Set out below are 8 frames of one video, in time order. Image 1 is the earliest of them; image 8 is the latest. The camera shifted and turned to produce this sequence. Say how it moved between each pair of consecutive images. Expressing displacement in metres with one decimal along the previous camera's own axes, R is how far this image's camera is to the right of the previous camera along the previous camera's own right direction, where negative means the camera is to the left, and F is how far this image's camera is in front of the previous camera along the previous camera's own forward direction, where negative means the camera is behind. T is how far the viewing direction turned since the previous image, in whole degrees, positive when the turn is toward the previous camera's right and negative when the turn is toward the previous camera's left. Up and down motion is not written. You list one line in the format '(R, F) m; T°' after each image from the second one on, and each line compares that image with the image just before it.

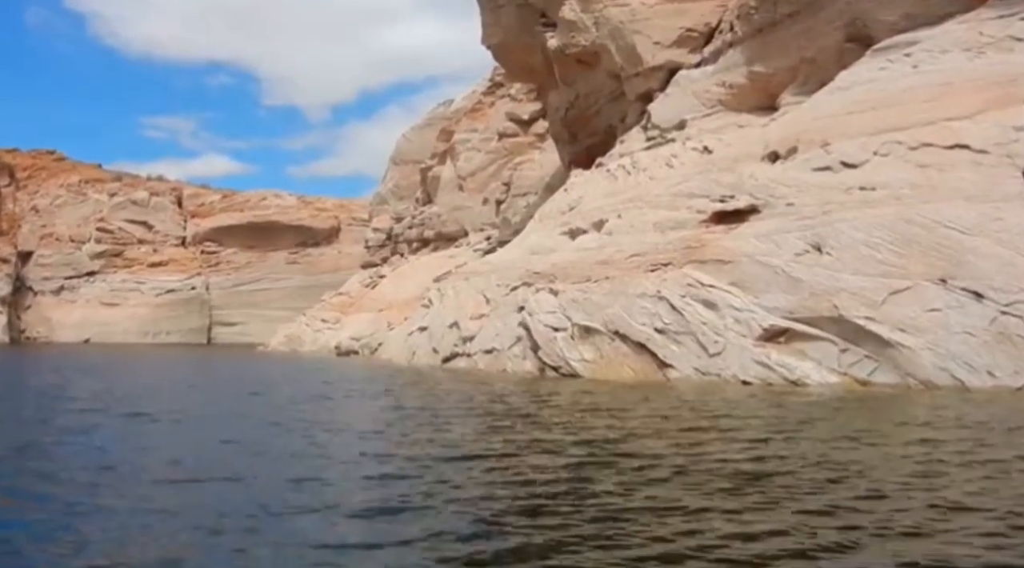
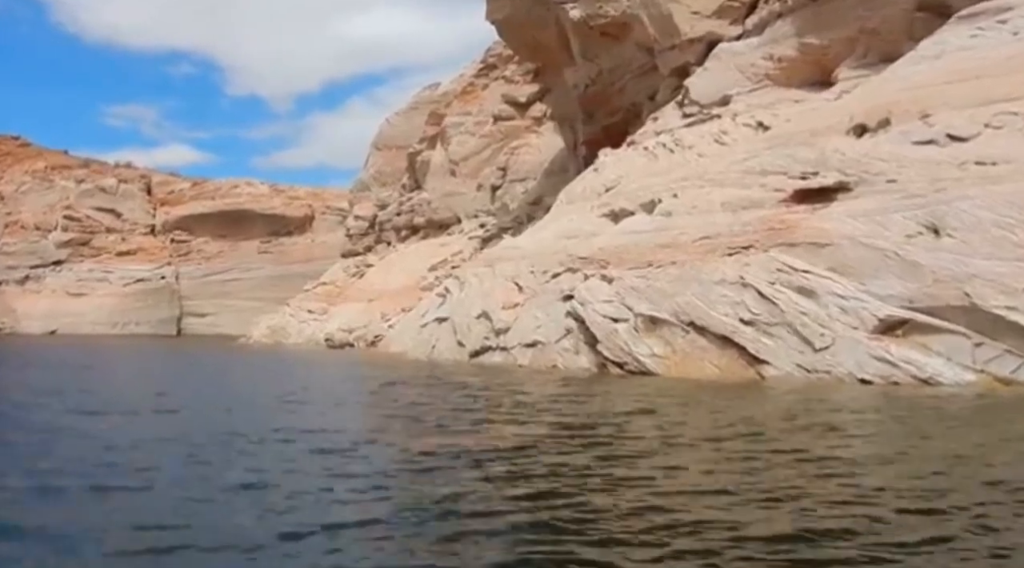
(-1.4, +1.6) m; +3°
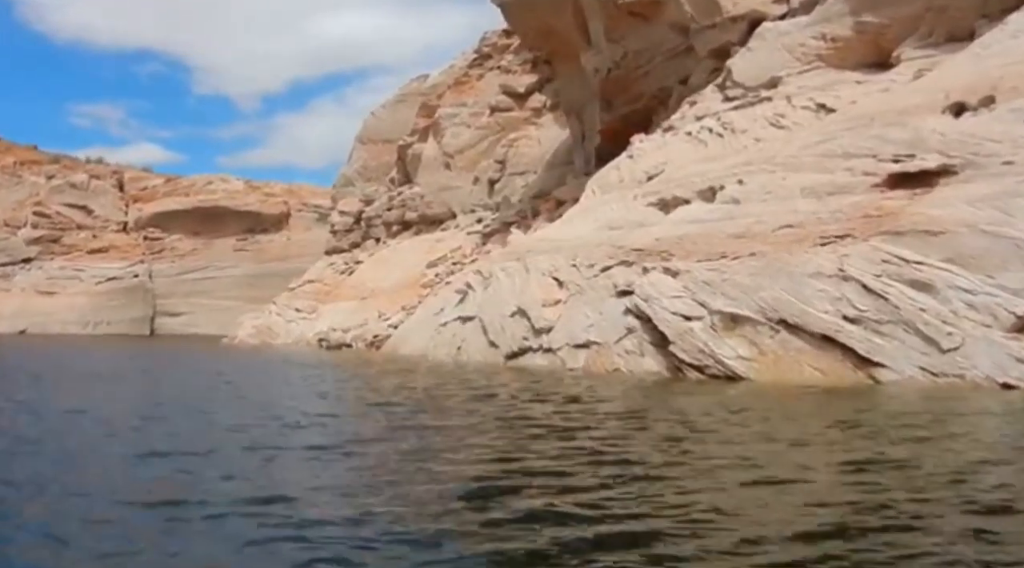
(-1.3, +1.4) m; +2°
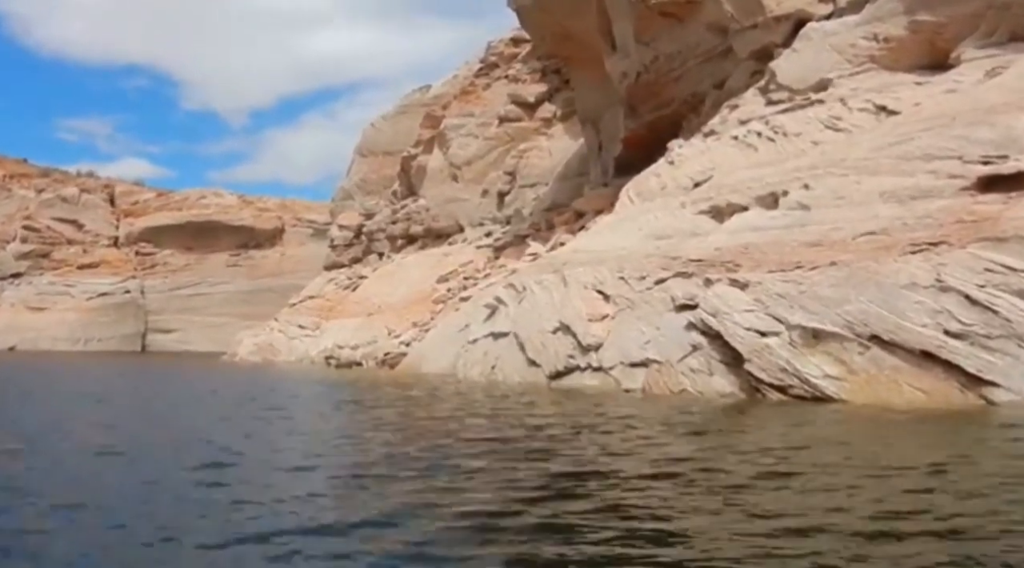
(-1.0, +1.0) m; +1°
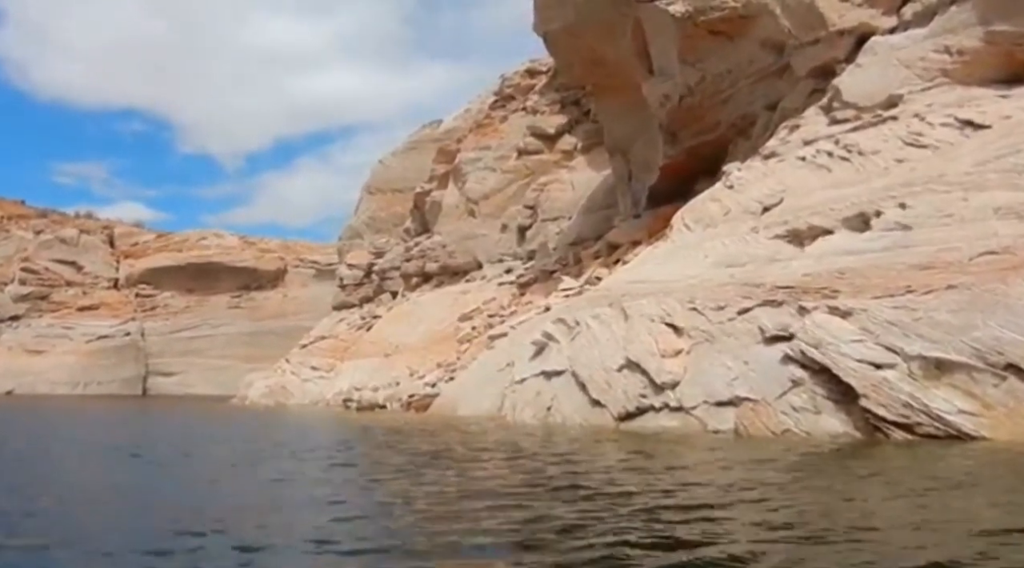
(-1.0, +1.2) m; 0°
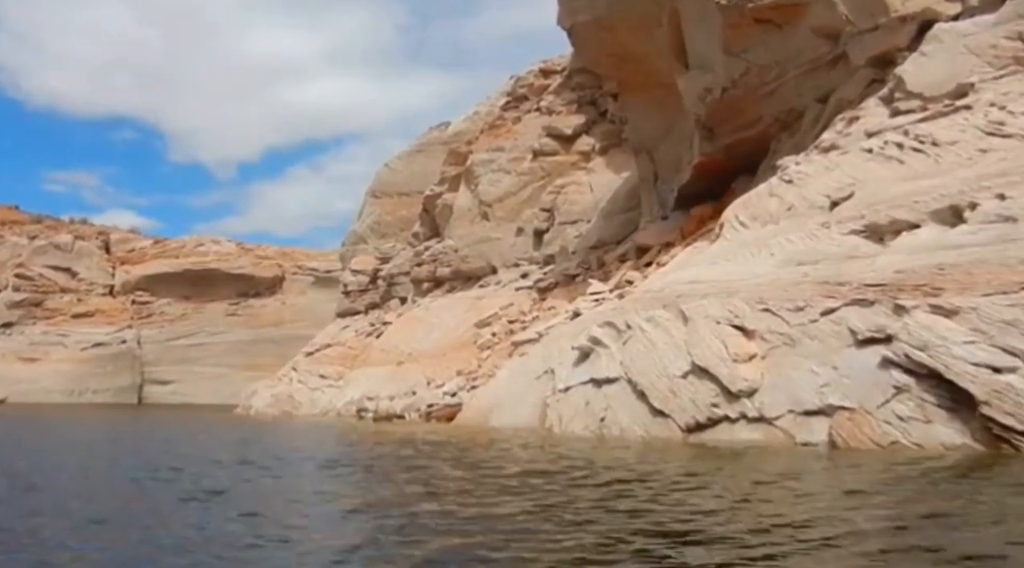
(-0.9, +1.1) m; +1°
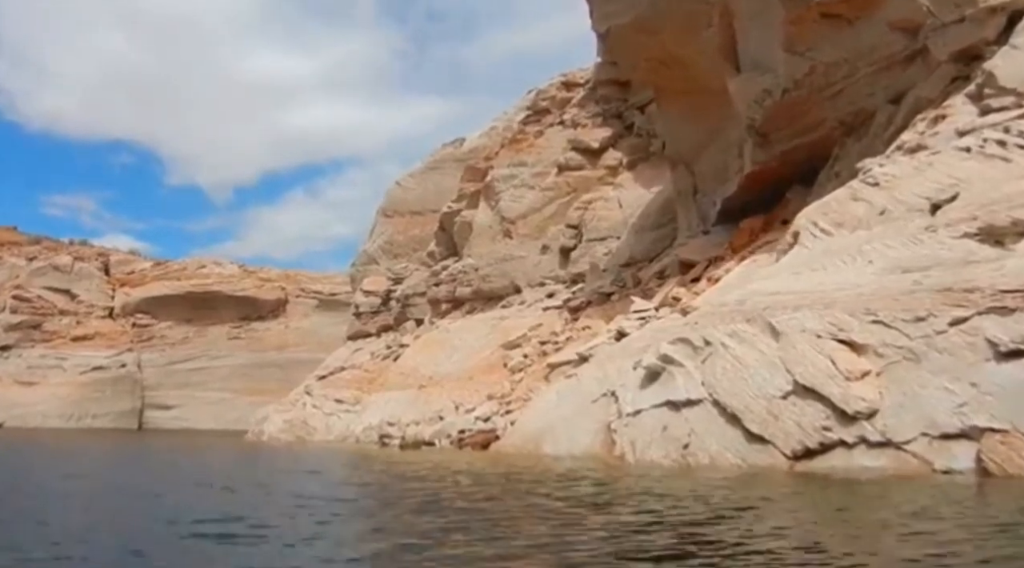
(-1.1, +1.3) m; 0°
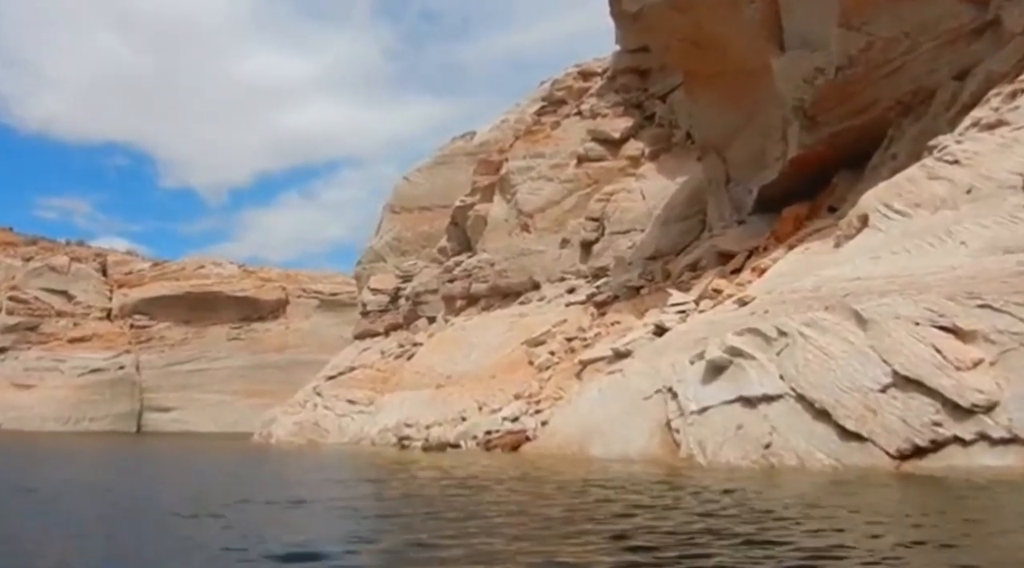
(-0.9, +1.0) m; 0°
